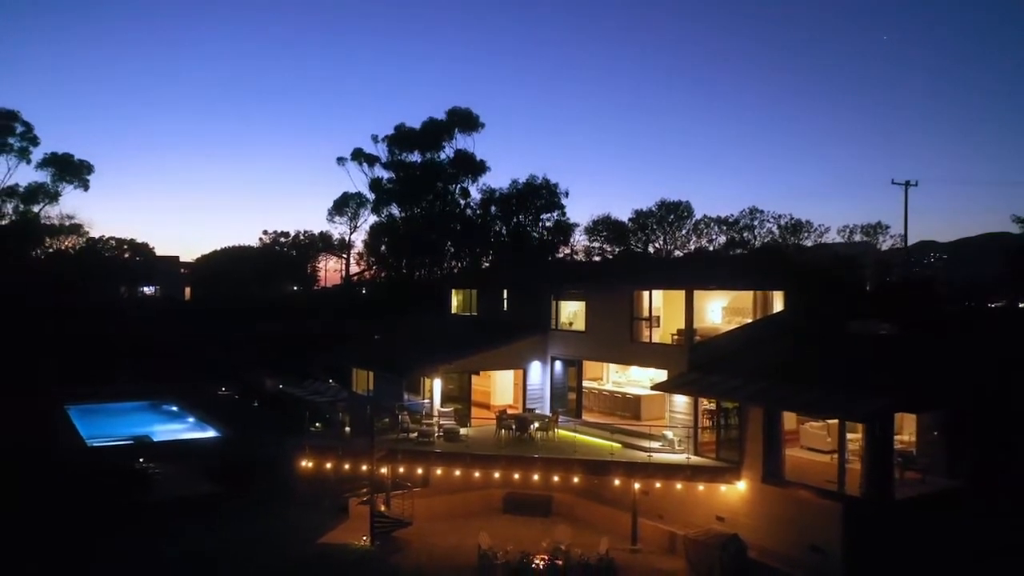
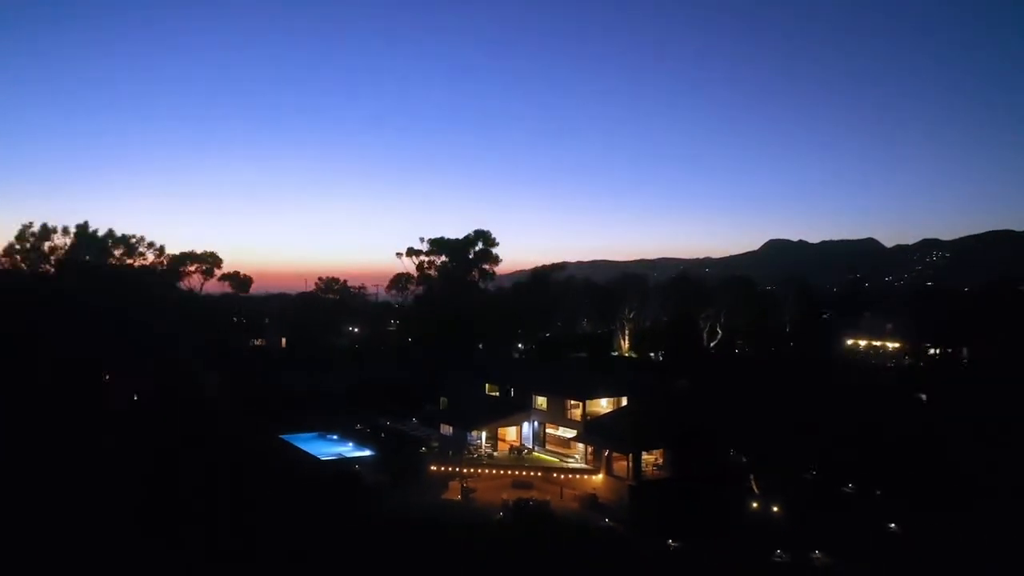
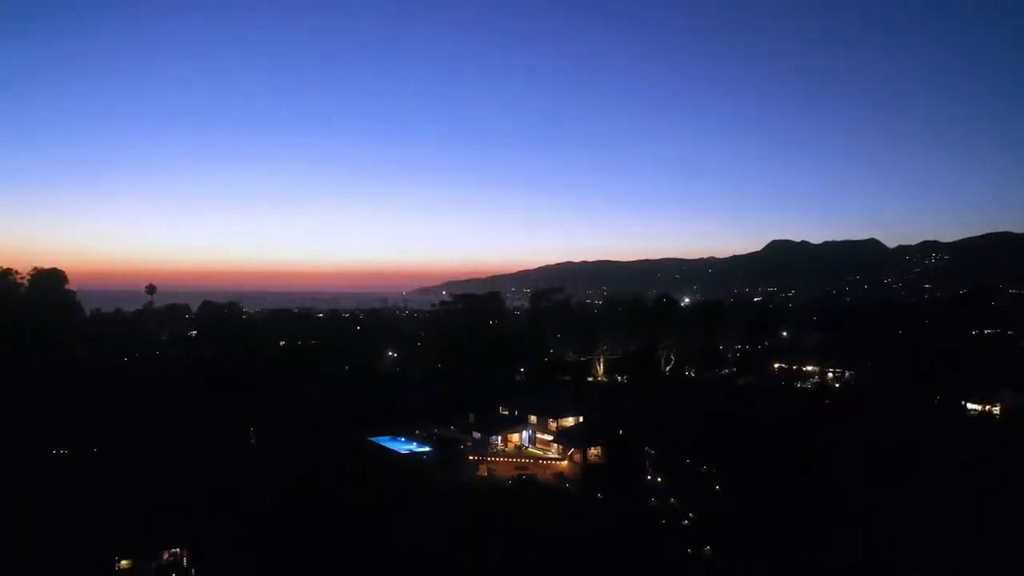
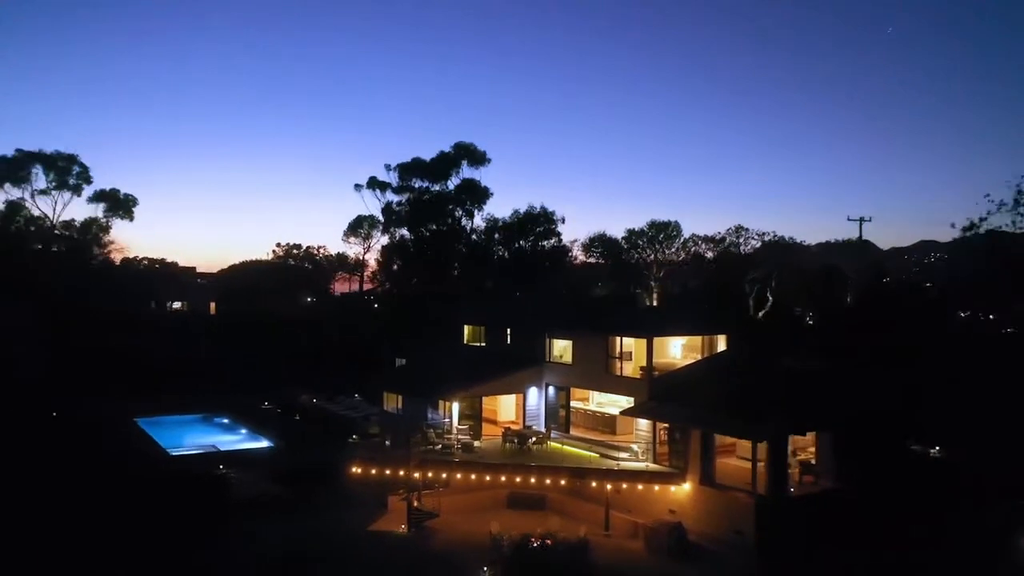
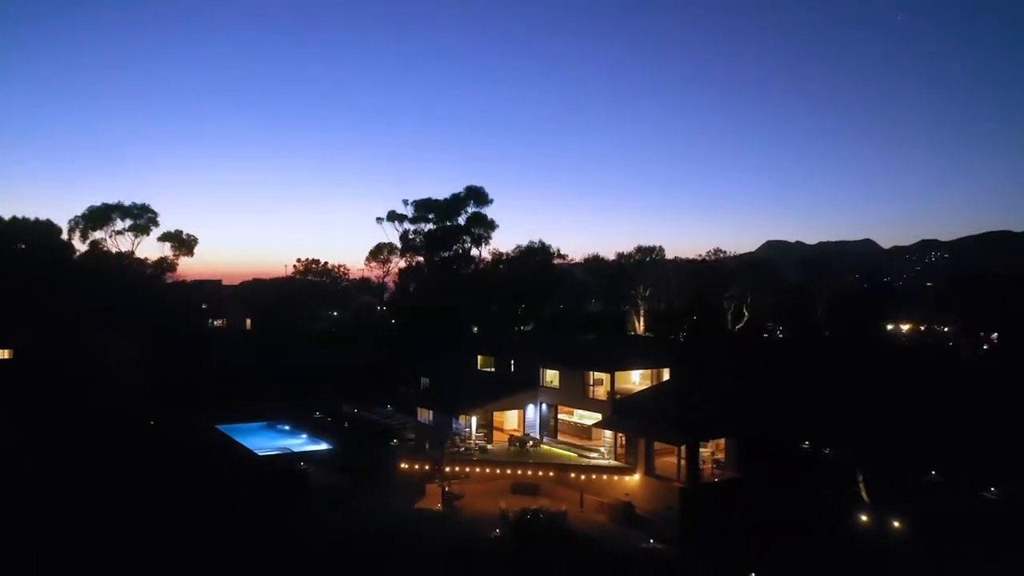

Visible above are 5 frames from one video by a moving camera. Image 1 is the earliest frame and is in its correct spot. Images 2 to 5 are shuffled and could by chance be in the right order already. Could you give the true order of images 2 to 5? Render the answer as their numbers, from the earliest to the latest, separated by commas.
4, 5, 2, 3
